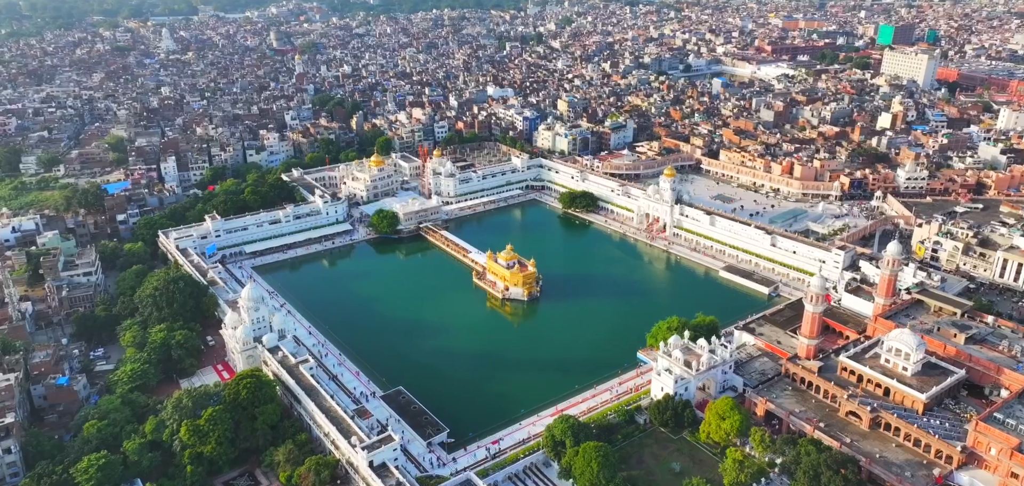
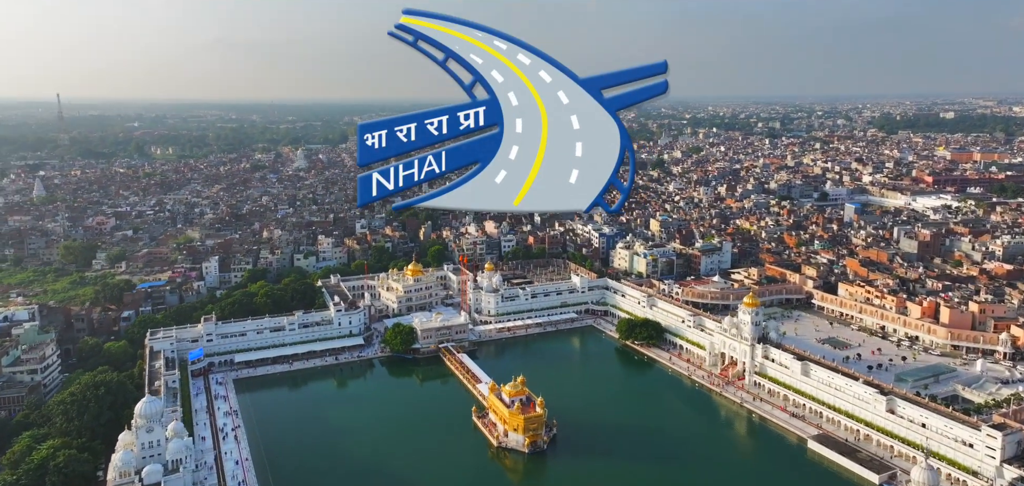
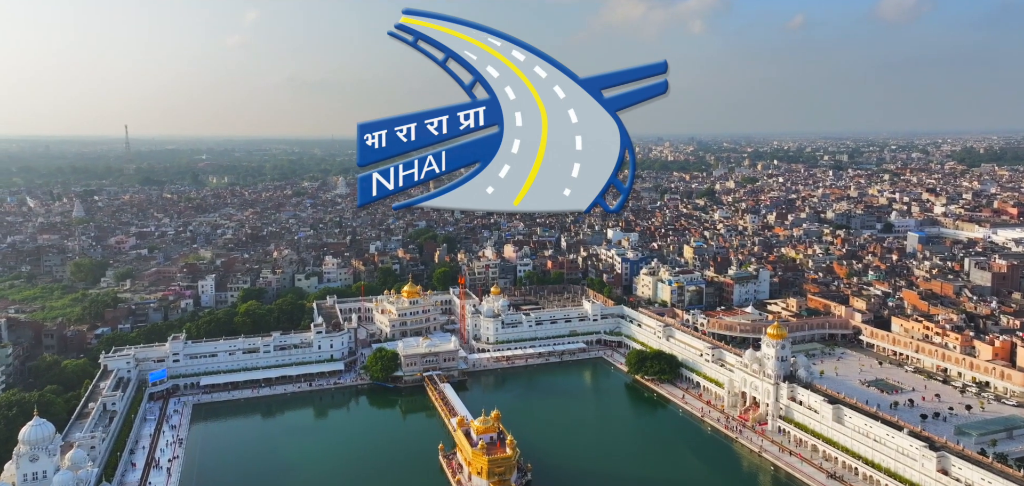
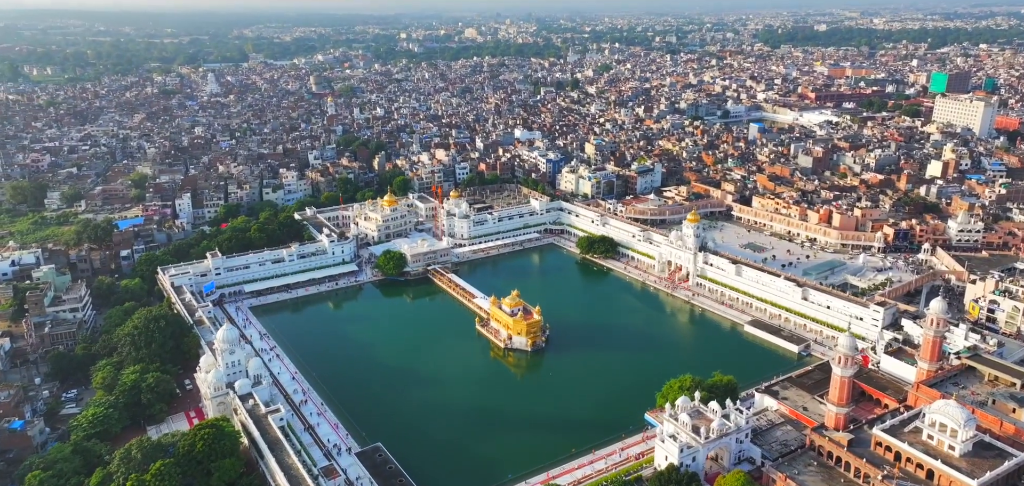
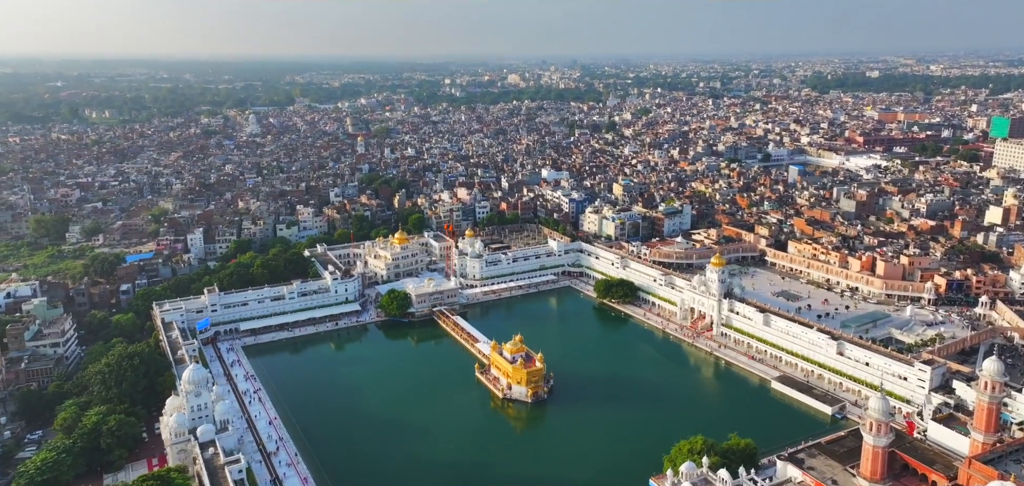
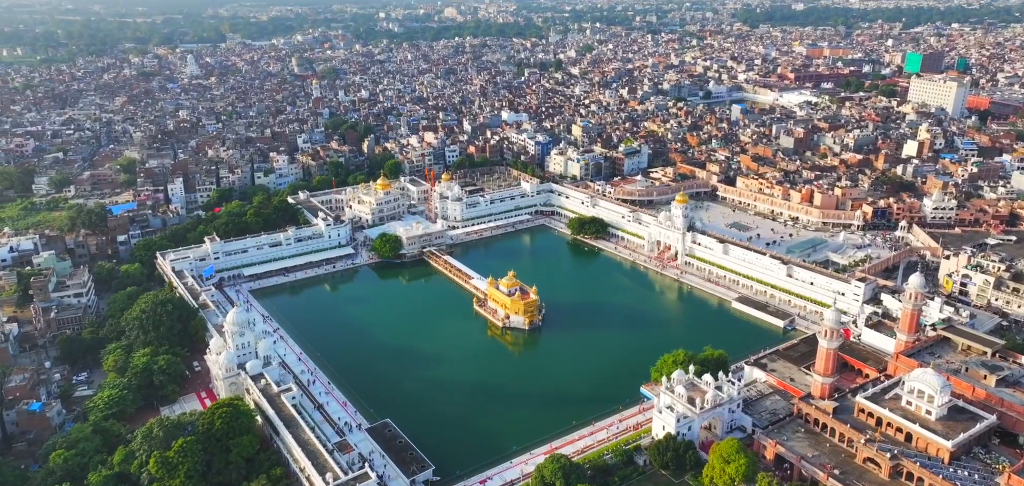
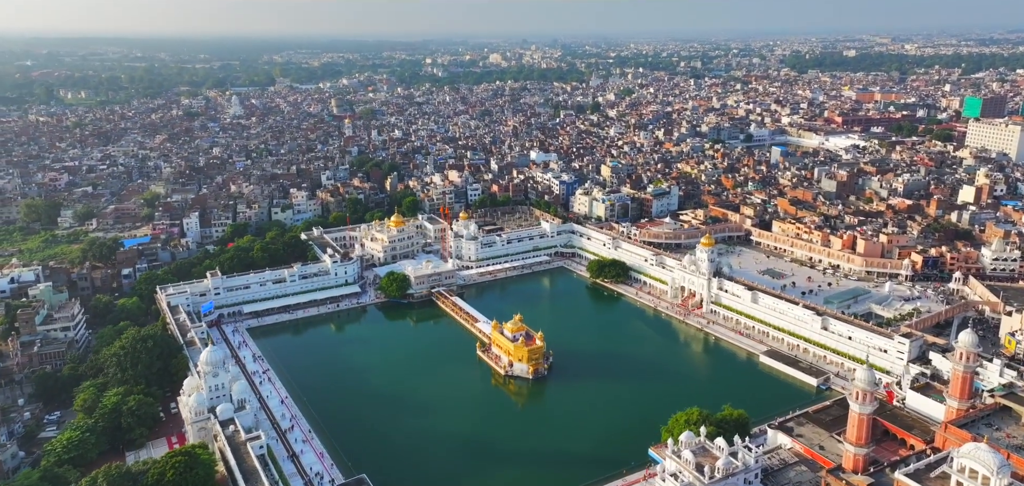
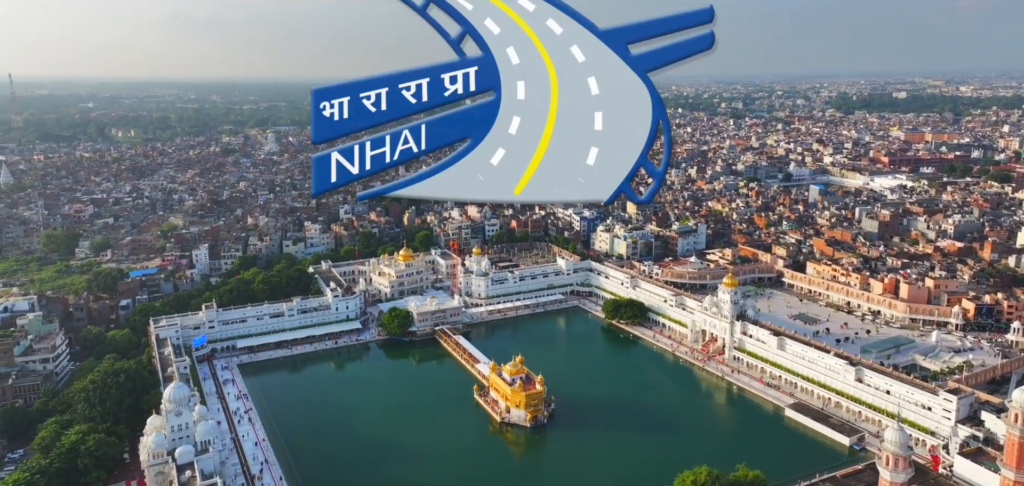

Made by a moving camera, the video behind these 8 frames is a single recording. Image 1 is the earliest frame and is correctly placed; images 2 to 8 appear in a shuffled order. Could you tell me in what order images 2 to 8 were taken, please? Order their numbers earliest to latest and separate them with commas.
6, 4, 7, 5, 8, 2, 3
